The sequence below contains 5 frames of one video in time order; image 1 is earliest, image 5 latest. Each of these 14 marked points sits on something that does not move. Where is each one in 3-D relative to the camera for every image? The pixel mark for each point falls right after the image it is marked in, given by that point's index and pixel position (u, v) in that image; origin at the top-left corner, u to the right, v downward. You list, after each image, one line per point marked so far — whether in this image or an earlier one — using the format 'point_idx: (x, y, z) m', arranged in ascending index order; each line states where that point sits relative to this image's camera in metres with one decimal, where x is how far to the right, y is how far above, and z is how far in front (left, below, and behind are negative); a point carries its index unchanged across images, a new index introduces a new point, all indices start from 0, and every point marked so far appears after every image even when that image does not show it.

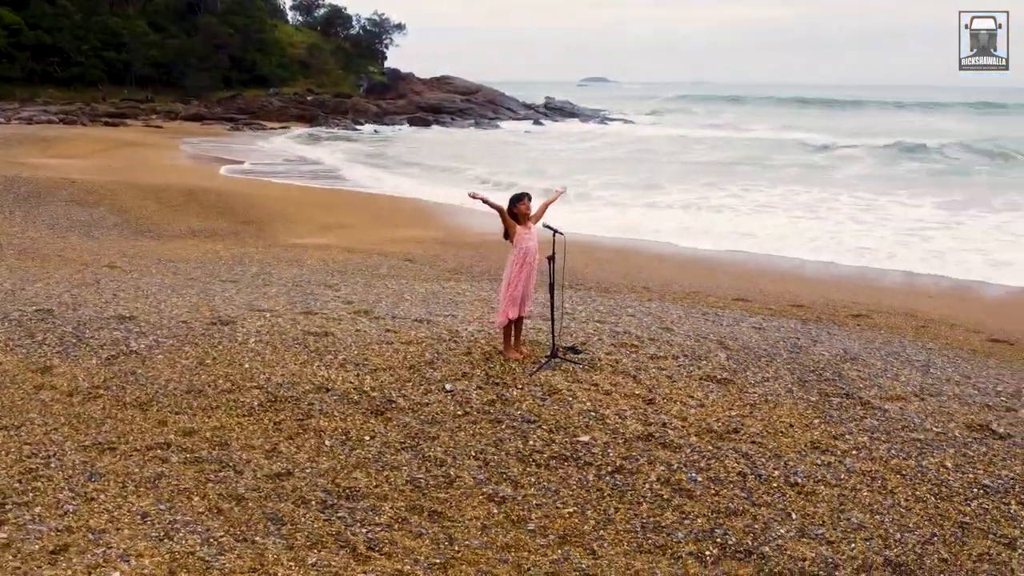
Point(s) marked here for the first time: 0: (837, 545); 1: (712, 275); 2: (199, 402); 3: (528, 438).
0: (+1.5, -1.2, +3.7) m
1: (+3.1, +0.1, +12.4) m
2: (-2.0, -0.8, +5.3) m
3: (+0.1, -0.9, +4.8) m
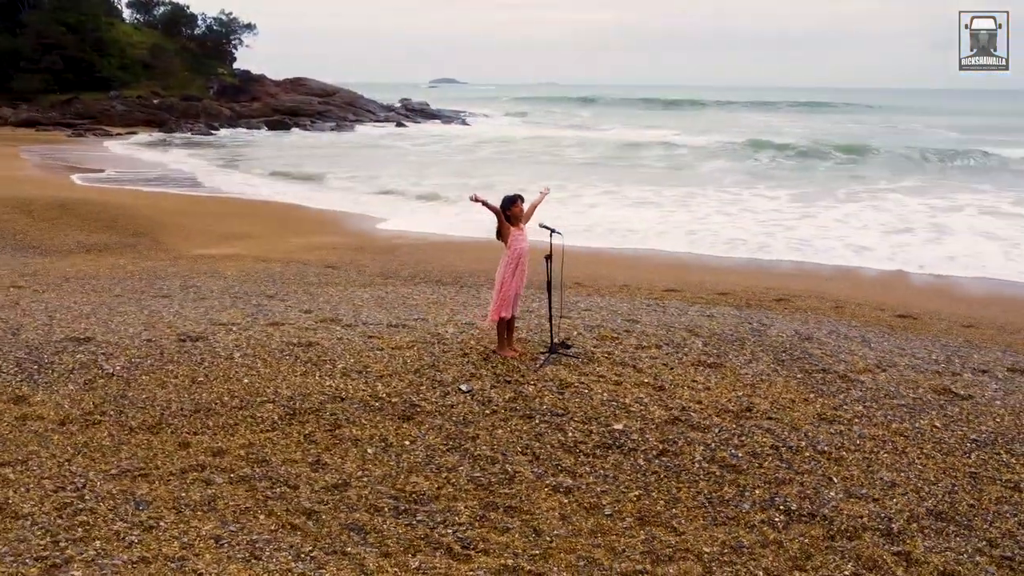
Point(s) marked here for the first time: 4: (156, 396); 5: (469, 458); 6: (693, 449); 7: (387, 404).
0: (+1.9, -1.1, +4.2) m
1: (+1.9, +0.3, +13.0) m
2: (-1.9, -0.8, +5.1) m
3: (+0.4, -0.9, +5.0) m
4: (-2.4, -0.7, +5.5) m
5: (-0.2, -1.0, +4.7) m
6: (+1.1, -0.9, +4.7) m
7: (-0.8, -0.8, +5.4) m
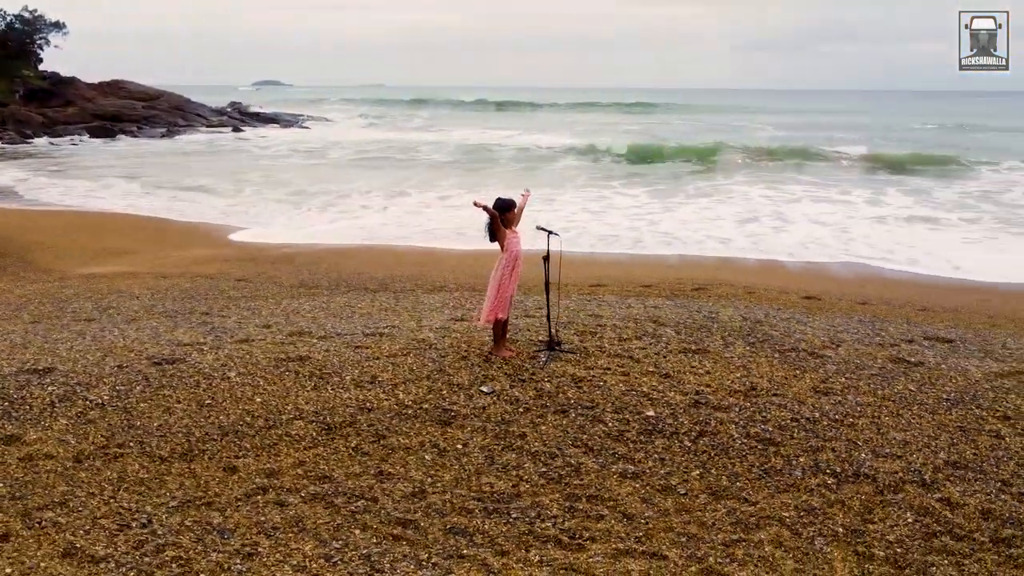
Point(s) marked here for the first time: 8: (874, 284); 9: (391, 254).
0: (+2.3, -1.0, +4.8) m
1: (+0.5, +0.3, +13.4) m
2: (-1.6, -0.9, +5.0) m
3: (+0.6, -0.9, +5.3) m
4: (-2.2, -0.9, +5.2) m
5: (+0.1, -1.0, +4.8) m
6: (+1.4, -0.9, +5.1) m
7: (-0.6, -0.8, +5.4) m
8: (+5.9, +0.1, +13.0) m
9: (-2.4, +0.7, +15.9) m
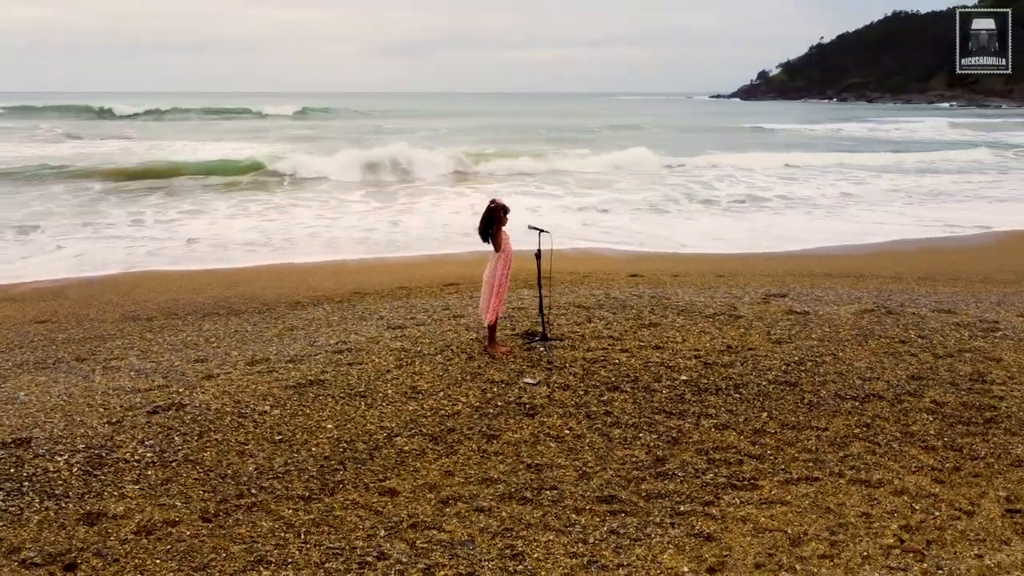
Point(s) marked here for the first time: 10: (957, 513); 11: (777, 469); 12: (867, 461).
0: (+2.8, -0.7, +6.2) m
1: (-2.4, +0.2, +13.4) m
2: (-0.8, -1.1, +4.8) m
3: (+1.1, -0.8, +6.0) m
4: (-1.5, -1.0, +4.8) m
5: (+0.8, -0.9, +5.4) m
6: (+1.8, -0.7, +6.2) m
7: (-0.1, -0.8, +5.6) m
8: (+2.6, +0.5, +15.1) m
9: (-6.1, +0.2, +14.5) m
10: (+2.4, -1.2, +4.3) m
11: (+1.6, -1.1, +4.9) m
12: (+2.2, -1.1, +5.0) m
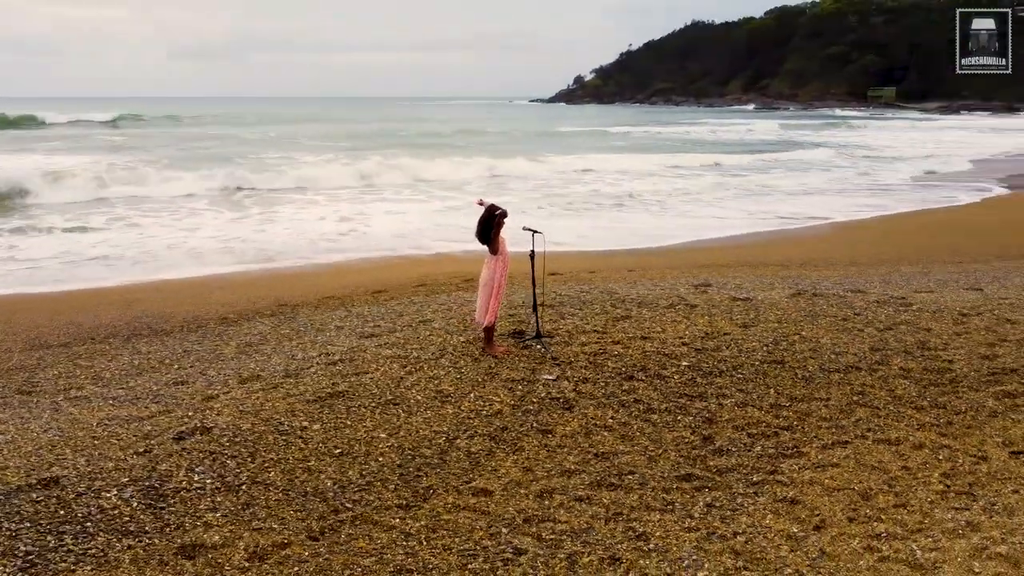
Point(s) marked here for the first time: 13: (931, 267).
0: (+2.9, -0.6, +7.0) m
1: (-3.8, 0.0, +12.9) m
2: (-0.4, -1.1, +4.8) m
3: (+1.2, -0.7, +6.4) m
4: (-1.0, -1.1, +4.7) m
5: (+1.1, -0.9, +5.7) m
6: (+1.9, -0.6, +6.7) m
7: (+0.2, -0.8, +5.8) m
8: (+0.8, +0.6, +15.7) m
9: (-7.6, -0.2, +13.2) m
10: (+2.9, -1.1, +5.0) m
11: (+2.0, -1.0, +5.4) m
12: (+2.5, -0.9, +5.6) m
13: (+6.6, +0.3, +12.8) m
